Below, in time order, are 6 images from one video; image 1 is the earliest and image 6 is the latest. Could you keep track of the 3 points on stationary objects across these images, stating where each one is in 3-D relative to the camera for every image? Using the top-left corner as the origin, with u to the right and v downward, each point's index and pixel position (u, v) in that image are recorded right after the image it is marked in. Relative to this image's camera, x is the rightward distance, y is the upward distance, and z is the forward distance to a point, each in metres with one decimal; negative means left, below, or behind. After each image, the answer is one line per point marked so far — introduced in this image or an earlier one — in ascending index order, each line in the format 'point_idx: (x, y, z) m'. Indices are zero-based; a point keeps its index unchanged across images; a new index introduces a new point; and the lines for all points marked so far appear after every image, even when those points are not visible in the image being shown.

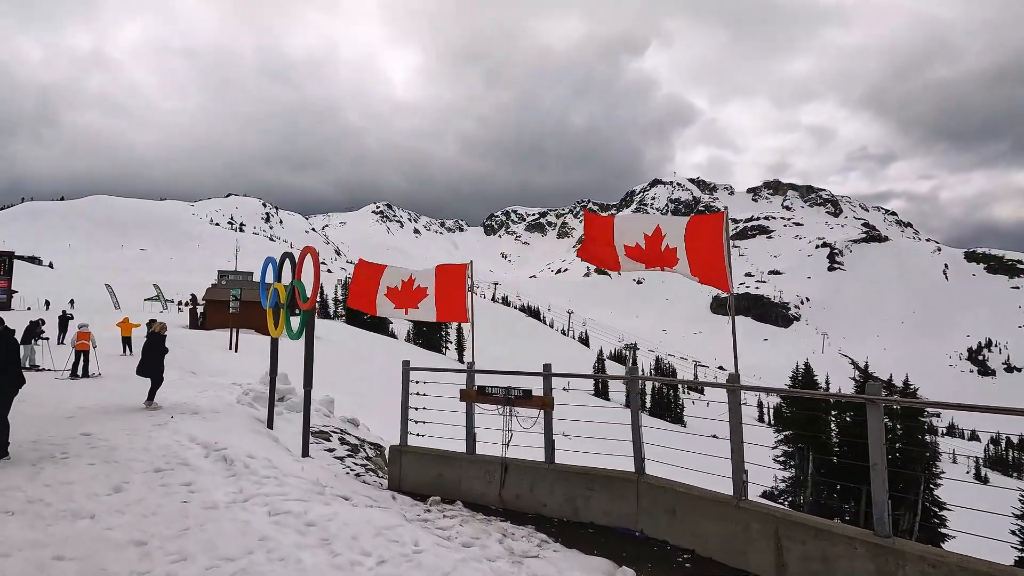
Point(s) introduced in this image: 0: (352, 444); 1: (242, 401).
0: (-3.3, -3.2, +11.0) m
1: (-5.8, -2.4, +11.5) m
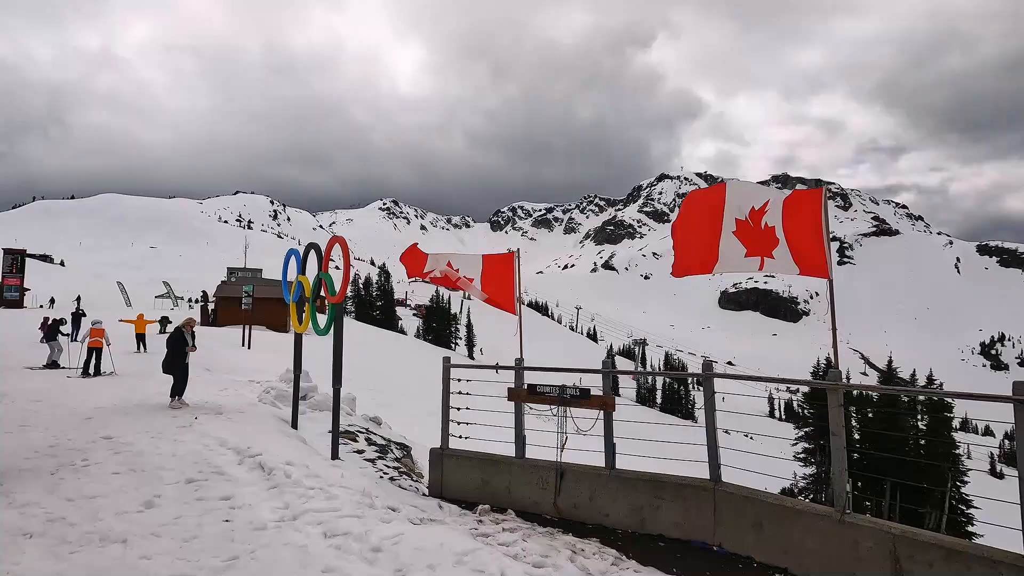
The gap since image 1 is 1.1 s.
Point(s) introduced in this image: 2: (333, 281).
0: (-2.6, -3.1, +10.5) m
1: (-5.1, -2.3, +11.0) m
2: (-2.9, +0.1, +8.8) m
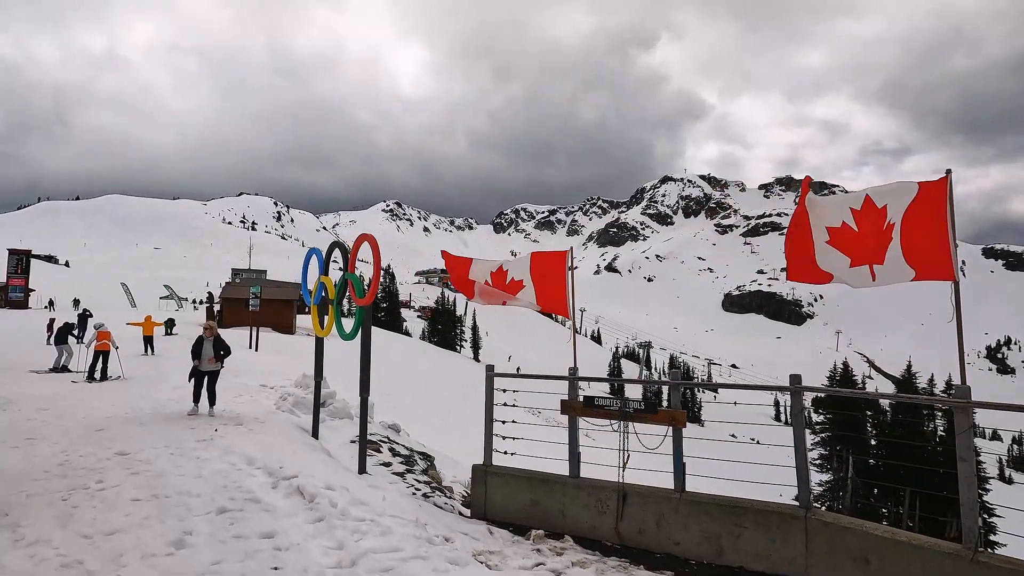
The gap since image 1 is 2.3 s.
0: (-2.0, -3.1, +9.9) m
1: (-4.5, -2.3, +10.4) m
2: (-2.3, +0.1, +8.3) m
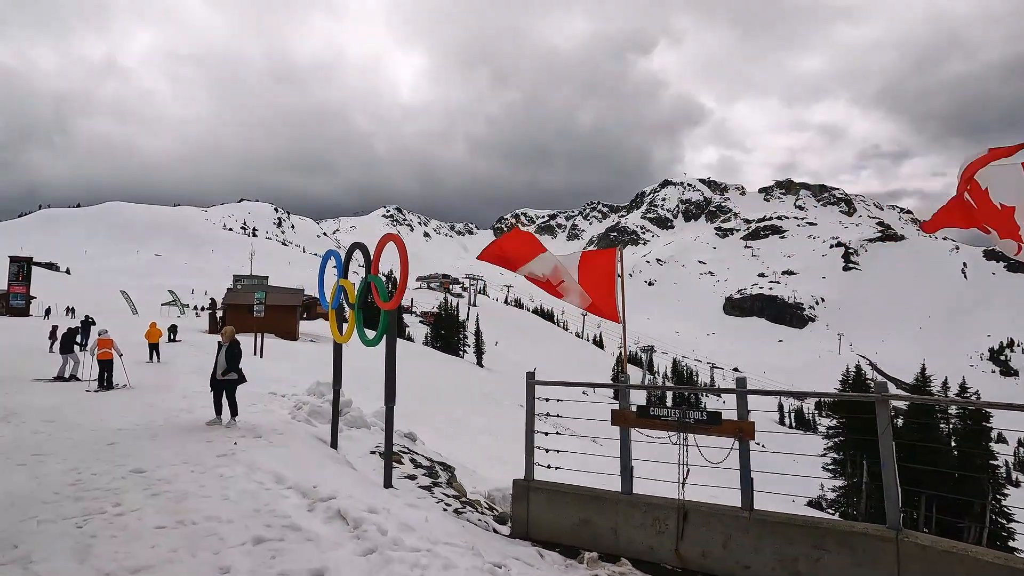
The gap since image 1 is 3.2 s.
0: (-1.5, -3.2, +9.5) m
1: (-4.0, -2.4, +10.0) m
2: (-1.9, 0.0, +7.8) m
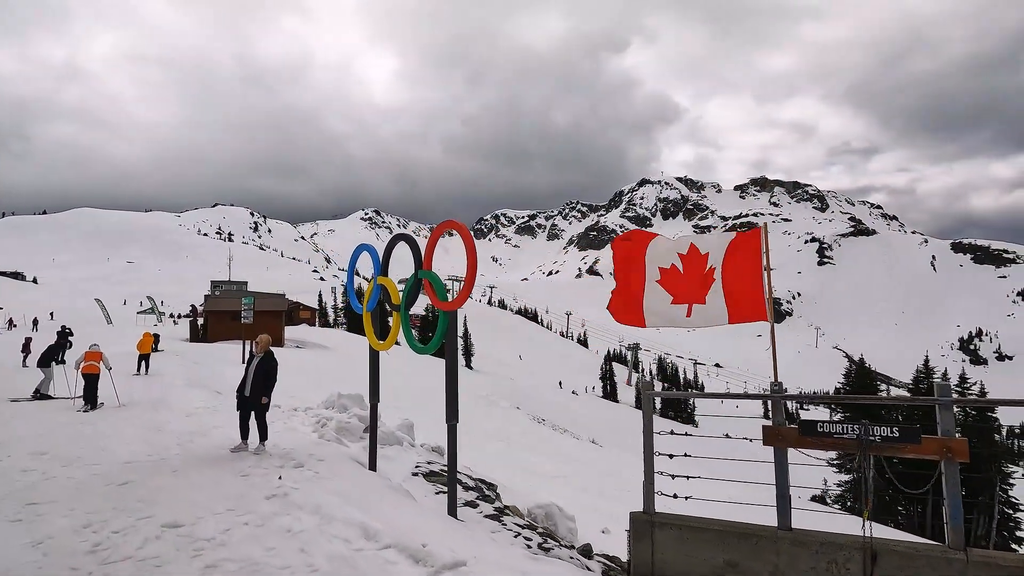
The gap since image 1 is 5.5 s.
0: (-0.6, -3.1, +8.3) m
1: (-3.1, -2.4, +8.8) m
2: (-0.9, +0.1, +6.7) m
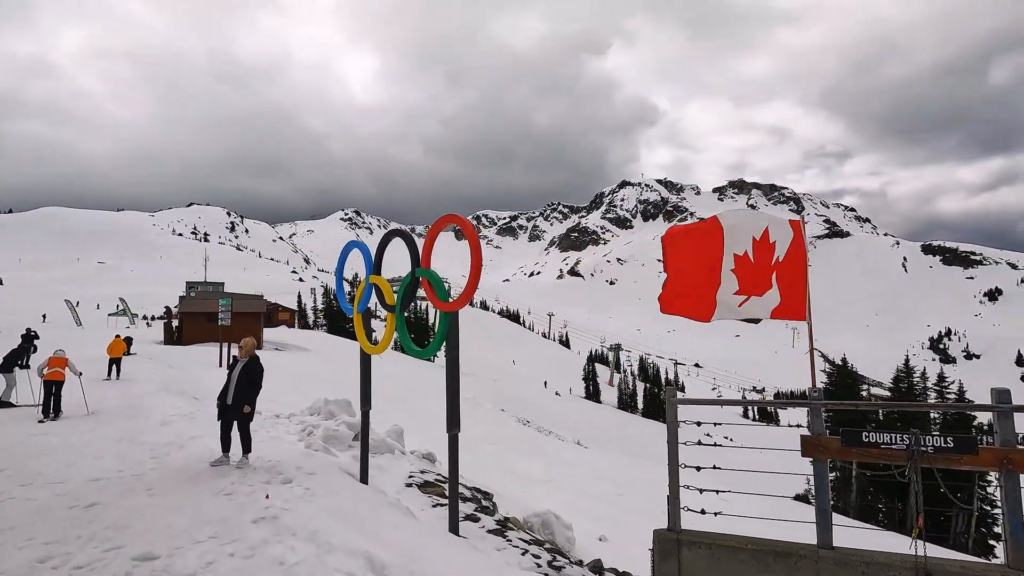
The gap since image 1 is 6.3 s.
0: (-0.6, -3.1, +7.9) m
1: (-3.1, -2.4, +8.2) m
2: (-0.8, +0.1, +6.3) m
